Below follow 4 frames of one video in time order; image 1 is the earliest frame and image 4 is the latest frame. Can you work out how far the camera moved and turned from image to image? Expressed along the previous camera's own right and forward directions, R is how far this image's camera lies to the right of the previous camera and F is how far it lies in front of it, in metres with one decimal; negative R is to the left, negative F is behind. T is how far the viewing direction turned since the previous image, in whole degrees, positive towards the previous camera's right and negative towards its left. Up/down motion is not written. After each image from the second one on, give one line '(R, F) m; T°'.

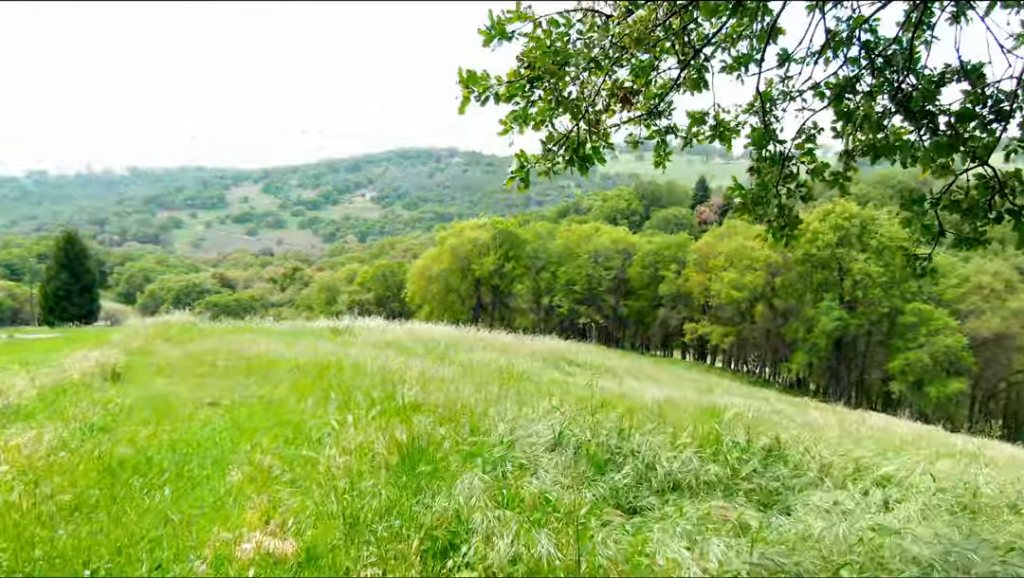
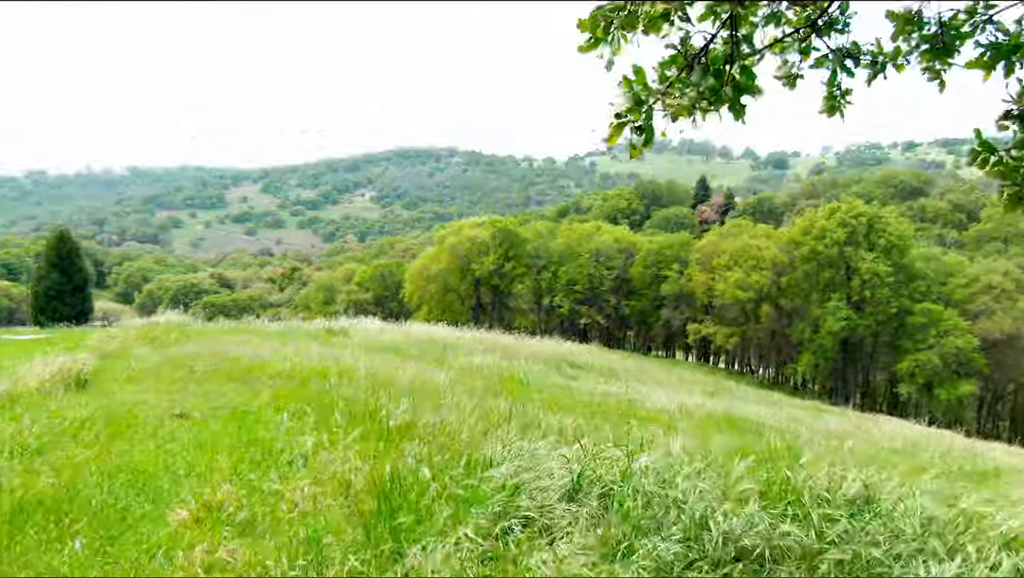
(0.0, +0.9) m; 0°
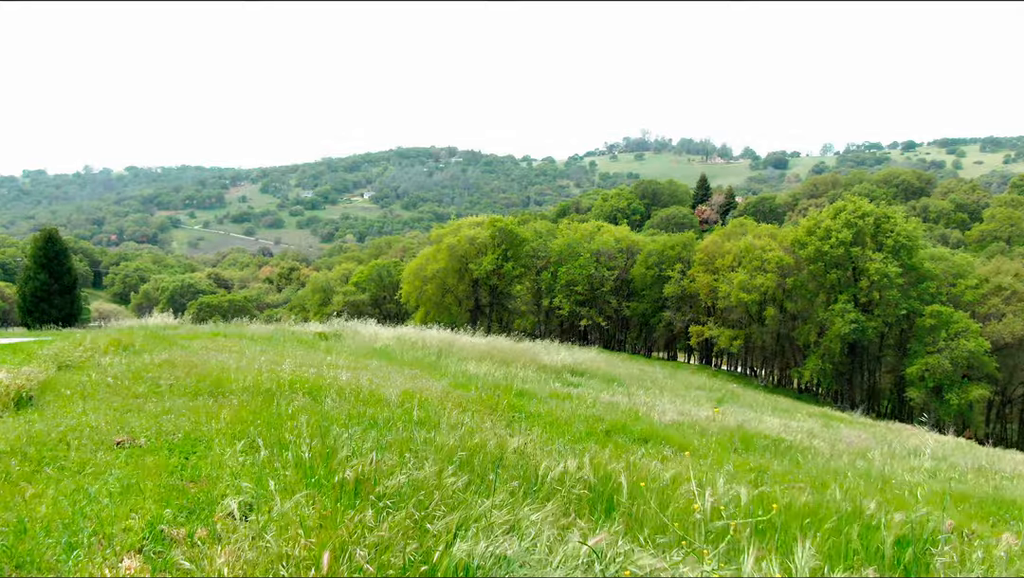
(+0.1, +1.1) m; 0°
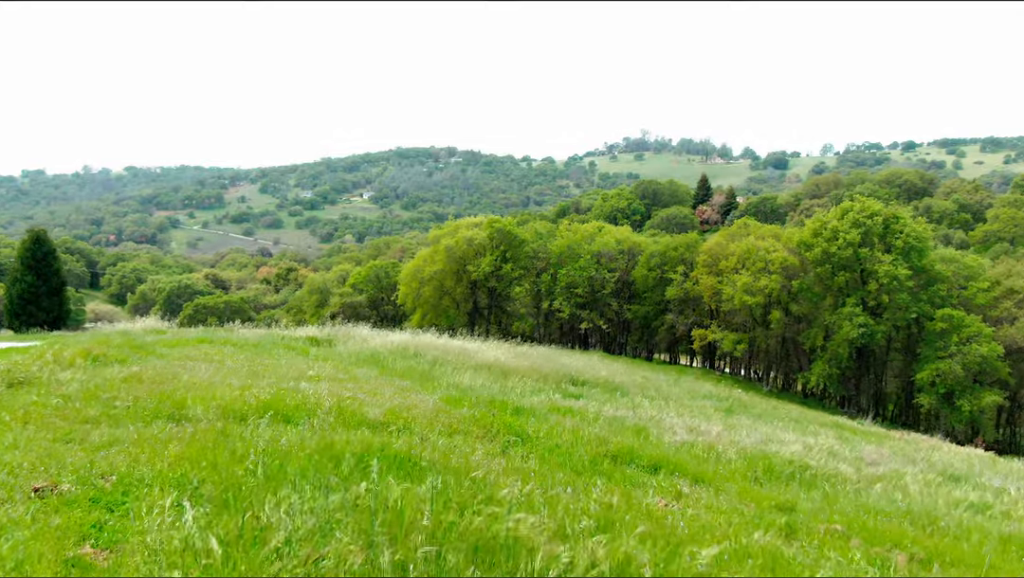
(+0.1, +1.1) m; 0°
